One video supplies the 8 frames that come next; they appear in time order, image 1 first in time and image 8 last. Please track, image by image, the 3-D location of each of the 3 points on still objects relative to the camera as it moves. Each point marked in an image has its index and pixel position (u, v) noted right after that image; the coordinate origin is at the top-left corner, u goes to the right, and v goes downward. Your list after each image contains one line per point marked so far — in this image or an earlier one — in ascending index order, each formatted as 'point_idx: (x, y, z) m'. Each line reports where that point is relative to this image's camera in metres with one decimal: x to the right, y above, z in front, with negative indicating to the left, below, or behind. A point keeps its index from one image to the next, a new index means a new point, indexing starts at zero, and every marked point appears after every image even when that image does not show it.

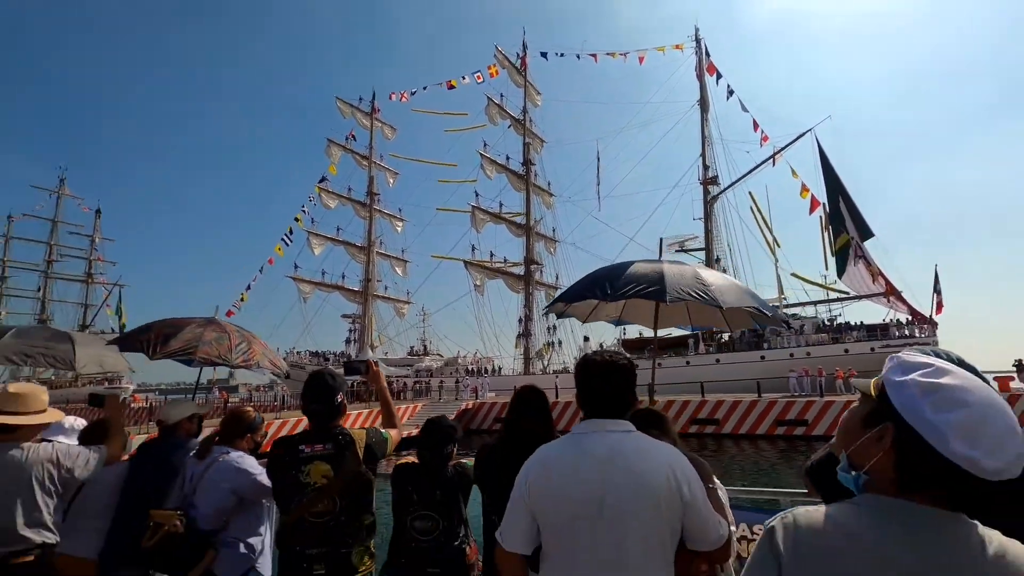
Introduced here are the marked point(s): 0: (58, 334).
0: (-3.7, -0.4, +4.3) m
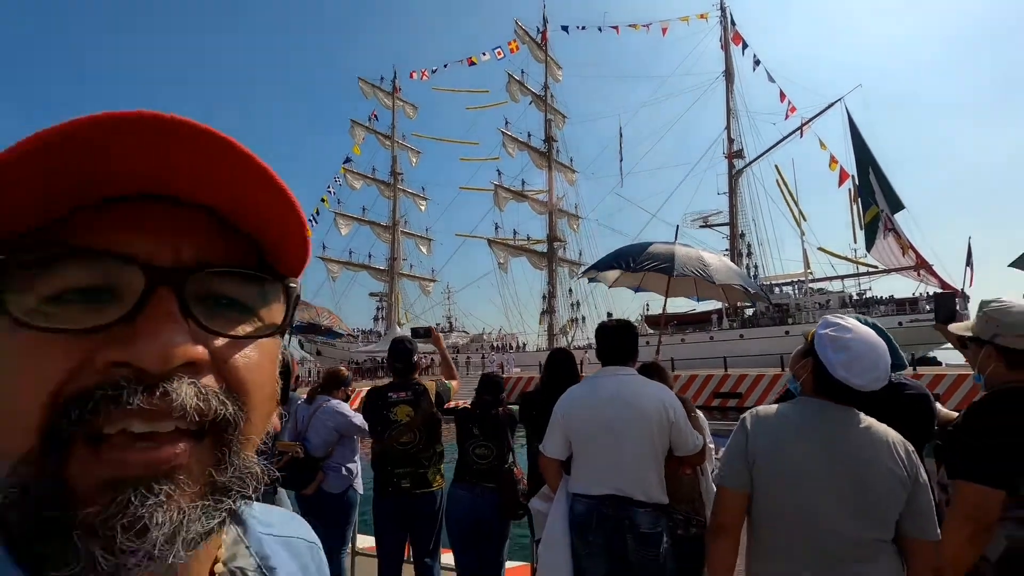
0: (-3.4, -0.2, +5.2) m
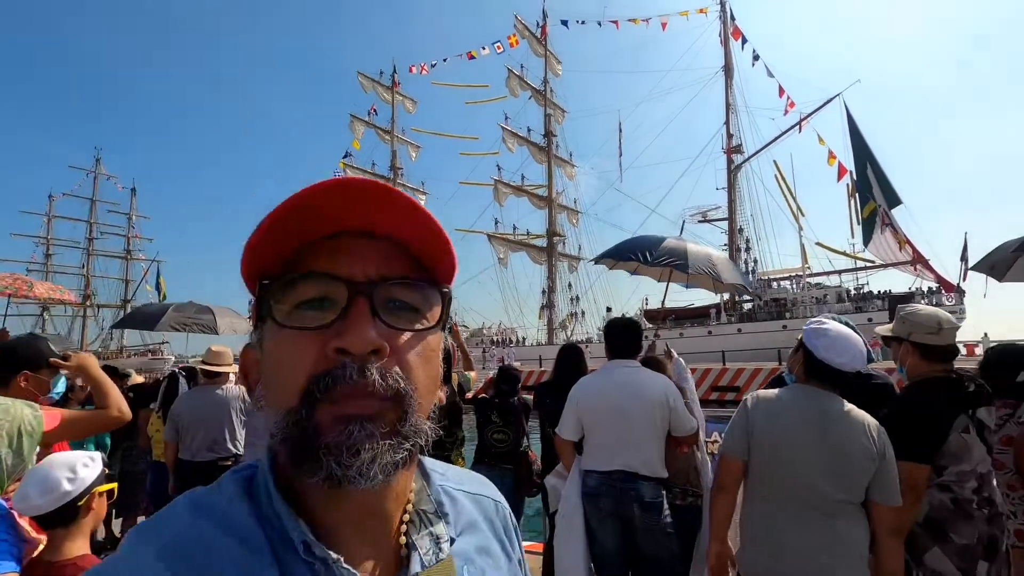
0: (-3.3, -0.2, +5.6) m
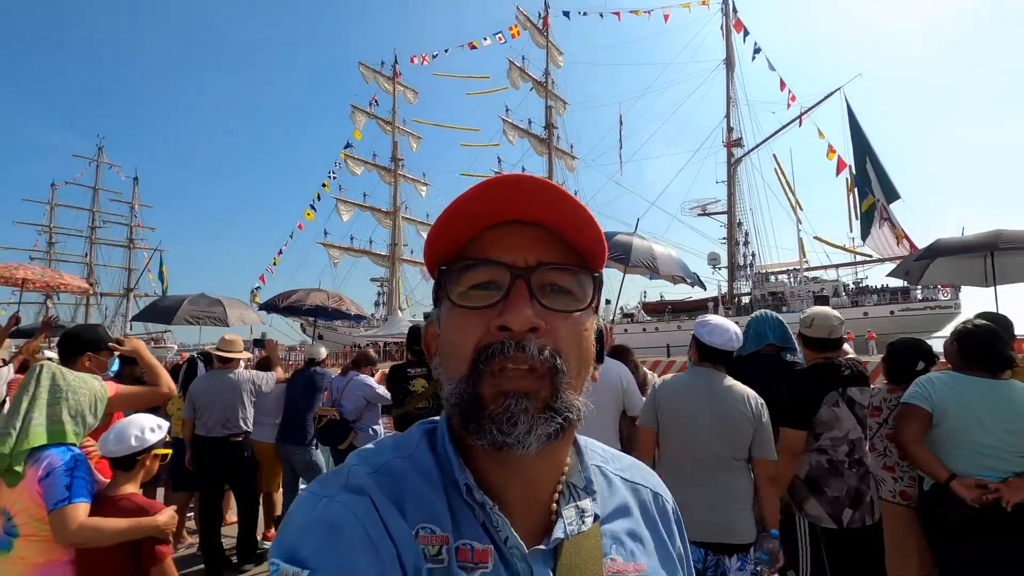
0: (-3.5, -0.2, +6.0) m
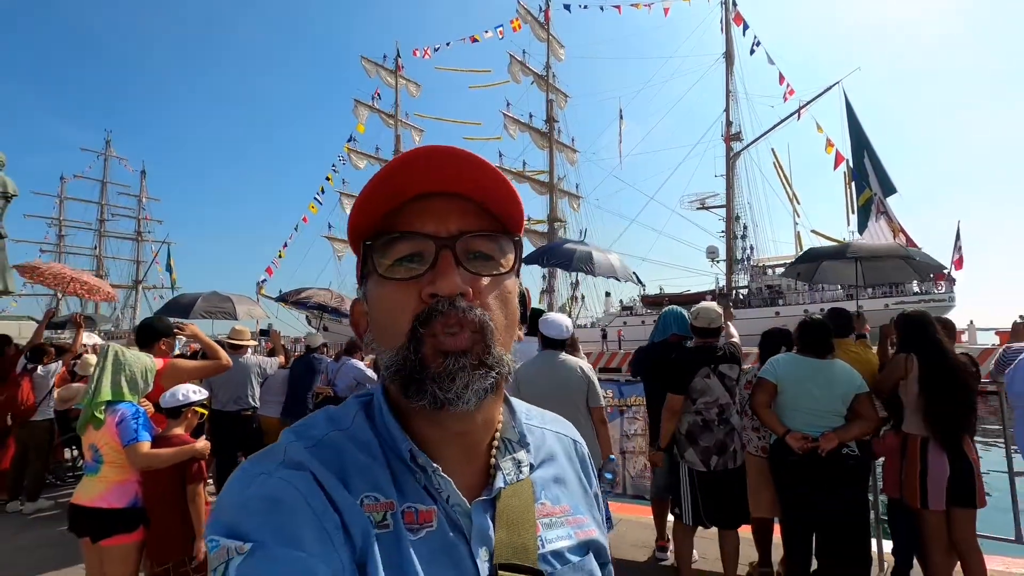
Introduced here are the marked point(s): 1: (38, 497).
0: (-3.9, -0.1, +6.9) m
1: (-5.7, -2.5, +6.2) m
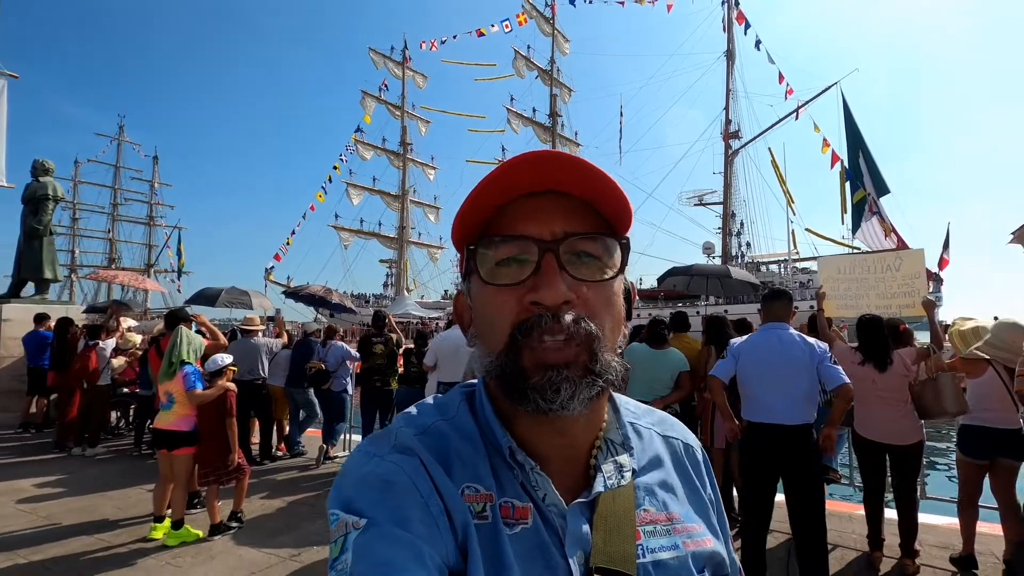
0: (-4.5, 0.0, +8.6) m
1: (-6.4, -2.4, +8.0) m
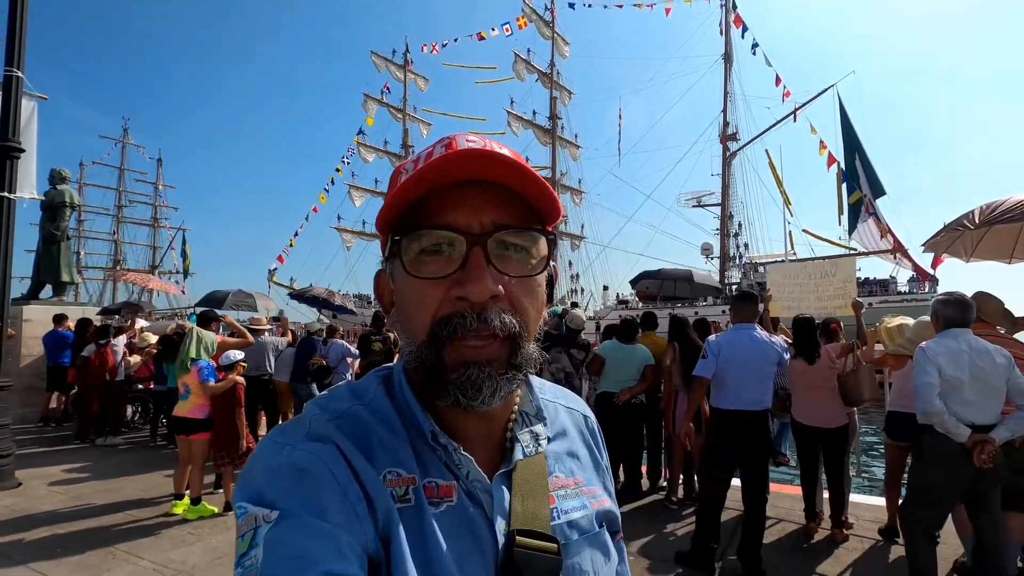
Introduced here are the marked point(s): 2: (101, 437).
0: (-4.7, -0.1, +9.2) m
1: (-6.5, -2.4, +8.6) m
2: (-6.7, -2.4, +8.5) m
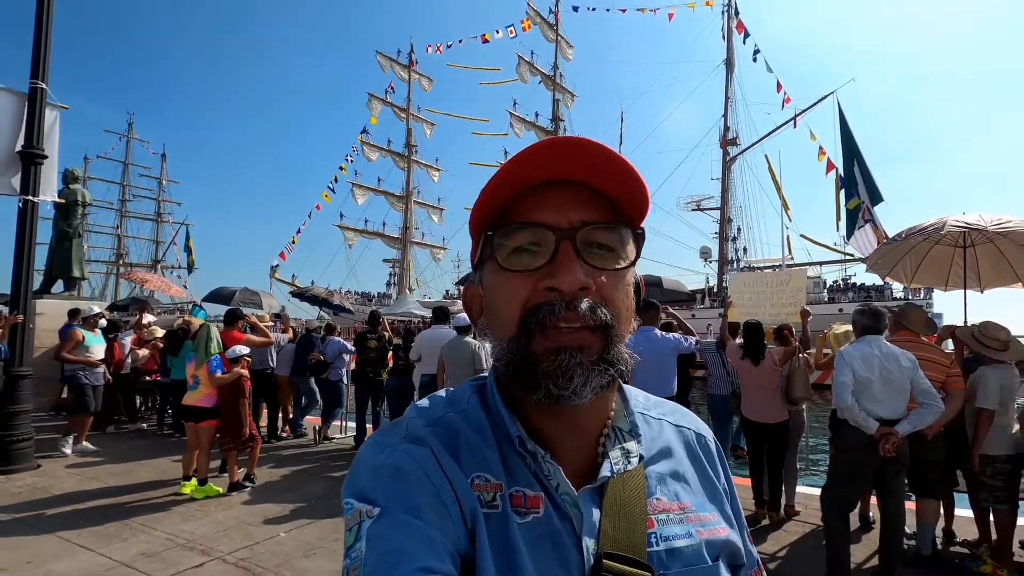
0: (-4.9, 0.0, +9.7) m
1: (-6.8, -2.4, +9.1) m
2: (-7.0, -2.4, +9.1) m
